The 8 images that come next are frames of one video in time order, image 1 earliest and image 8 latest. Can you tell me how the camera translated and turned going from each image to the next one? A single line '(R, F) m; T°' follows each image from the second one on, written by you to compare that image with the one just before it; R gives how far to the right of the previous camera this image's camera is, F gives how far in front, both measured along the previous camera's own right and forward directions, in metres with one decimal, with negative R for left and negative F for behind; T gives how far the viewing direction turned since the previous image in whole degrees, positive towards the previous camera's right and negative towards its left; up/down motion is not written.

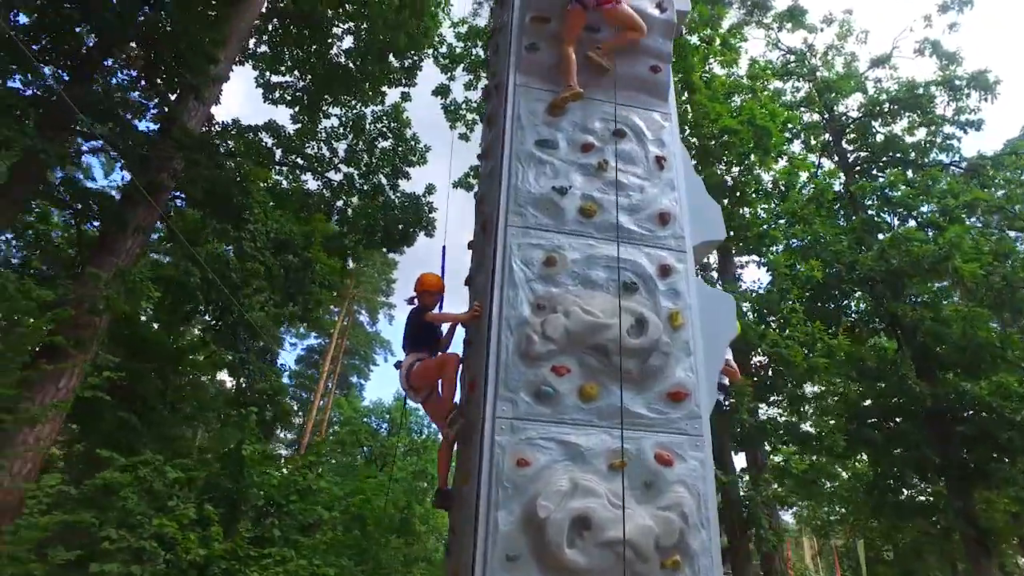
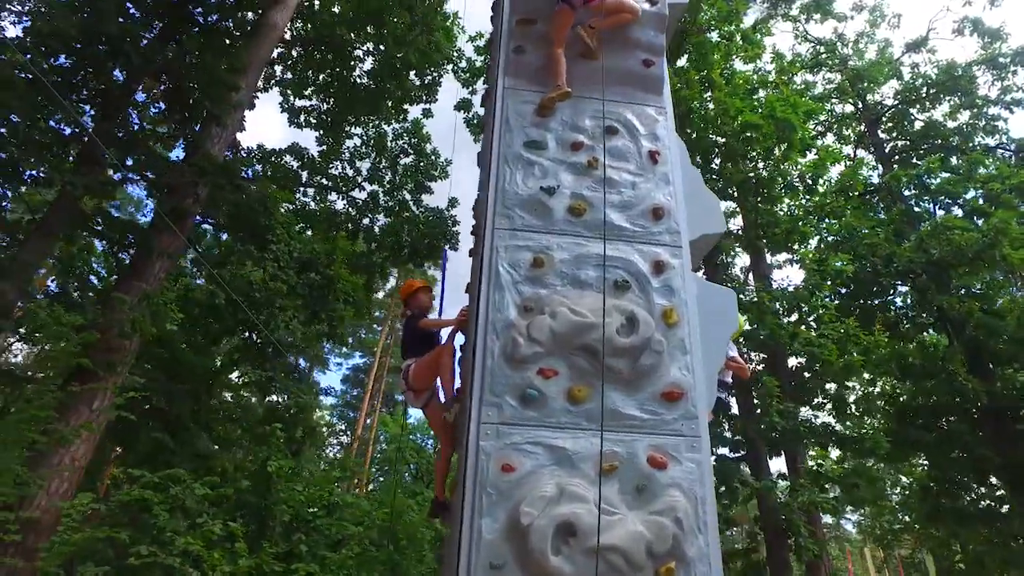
(+0.4, +0.1) m; -4°
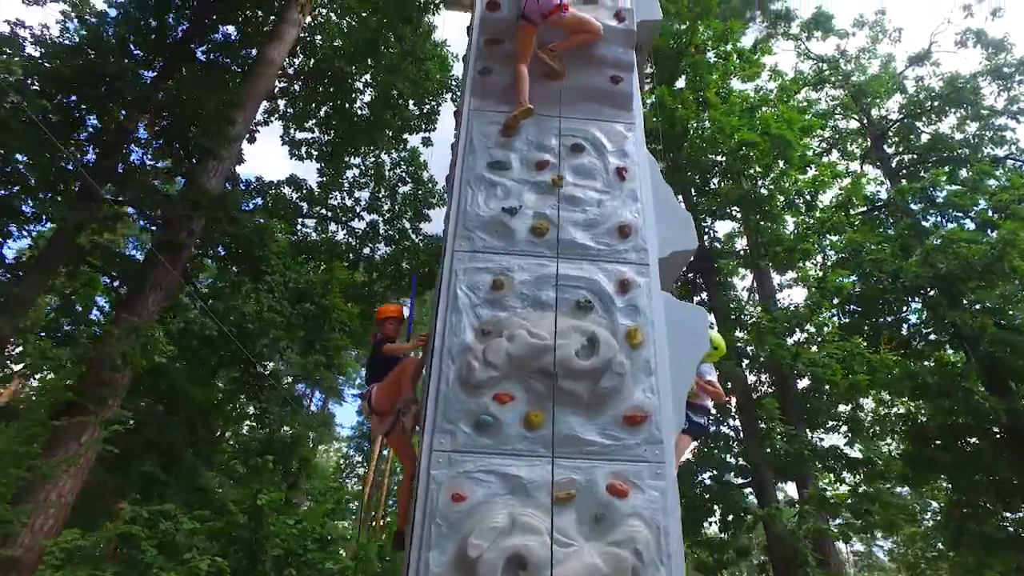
(+0.4, +0.1) m; -2°
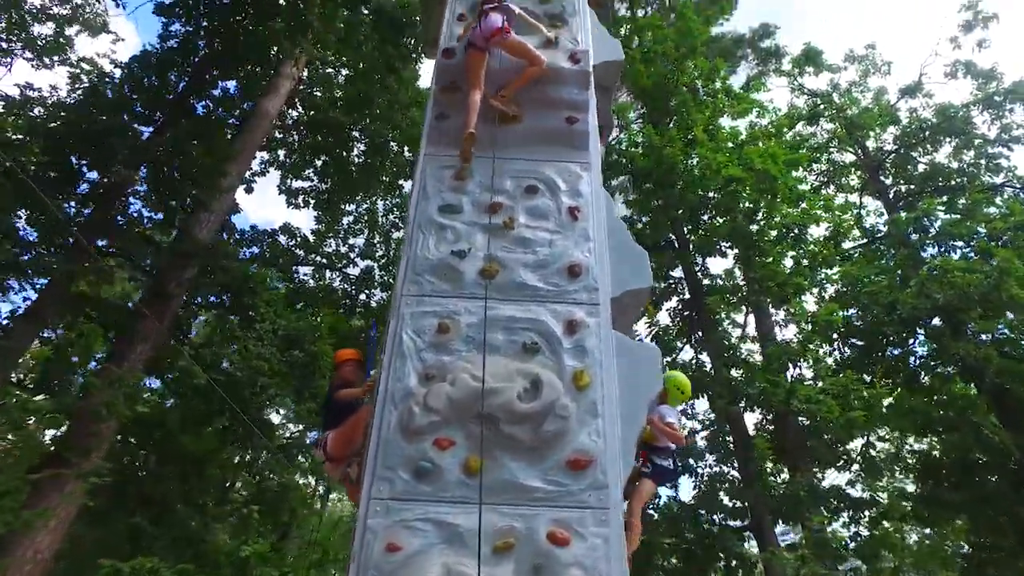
(+0.5, 0.0) m; -2°
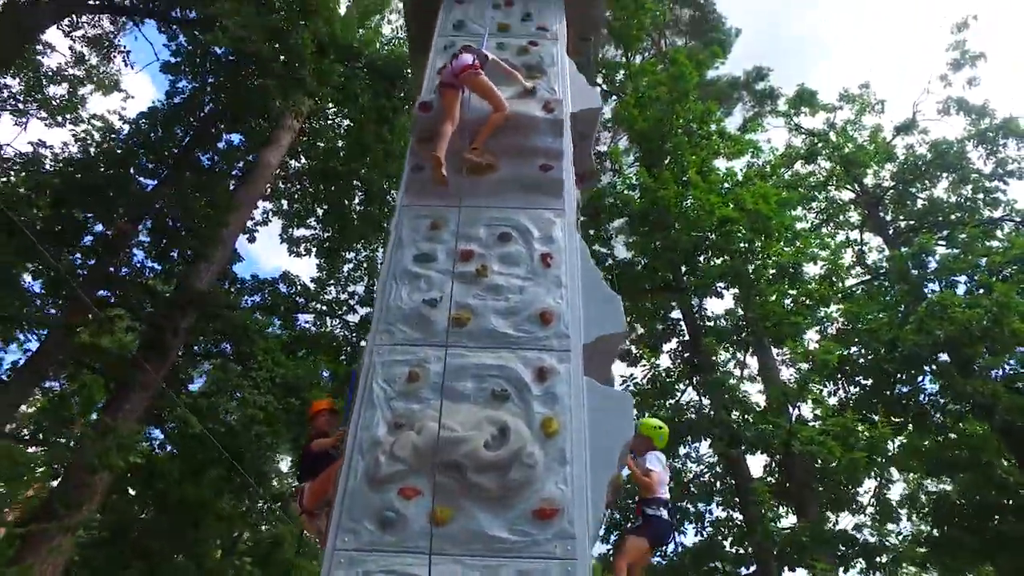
(+0.3, 0.0) m; -1°
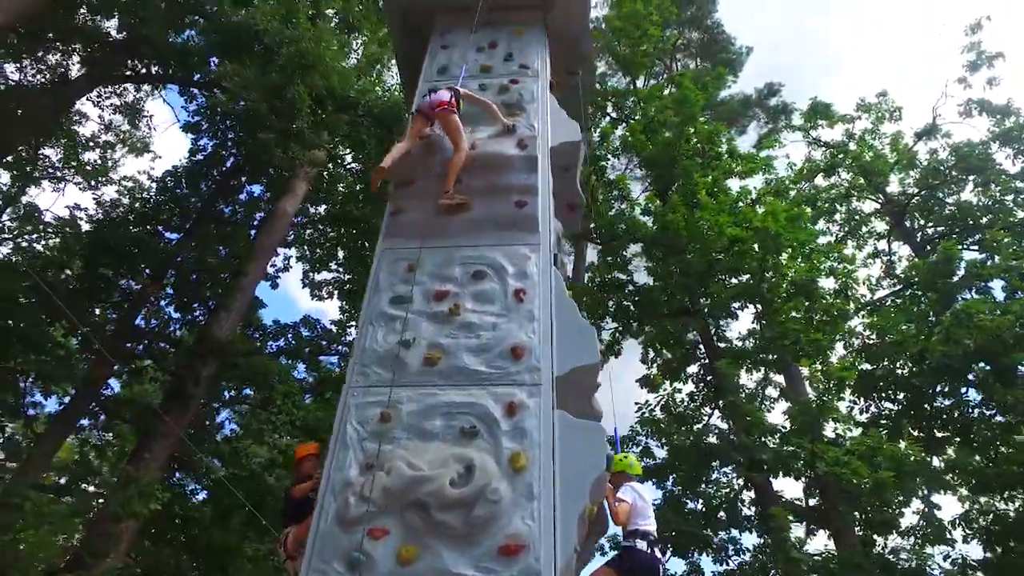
(+0.5, -0.1) m; -4°
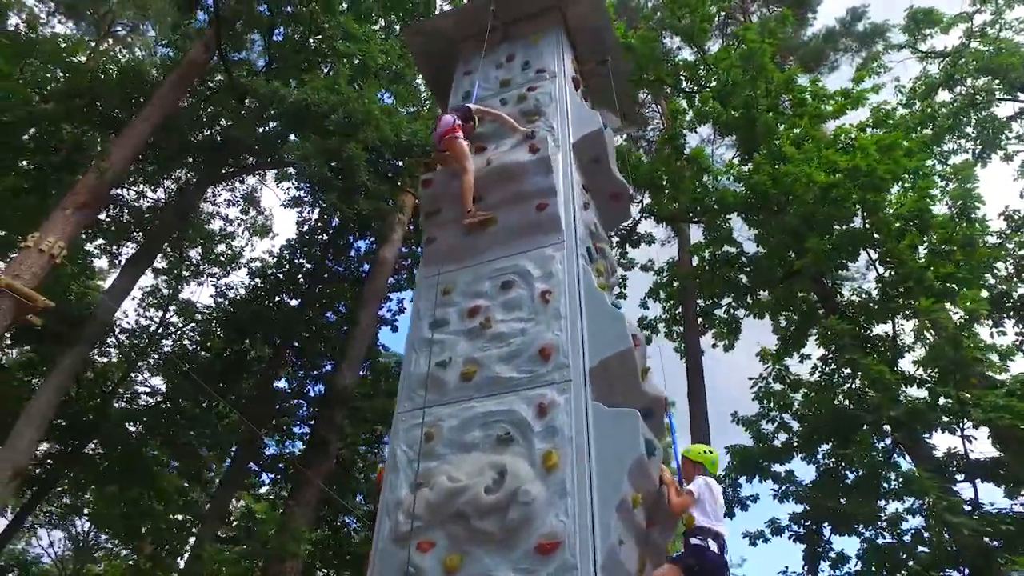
(+0.9, 0.0) m; -13°
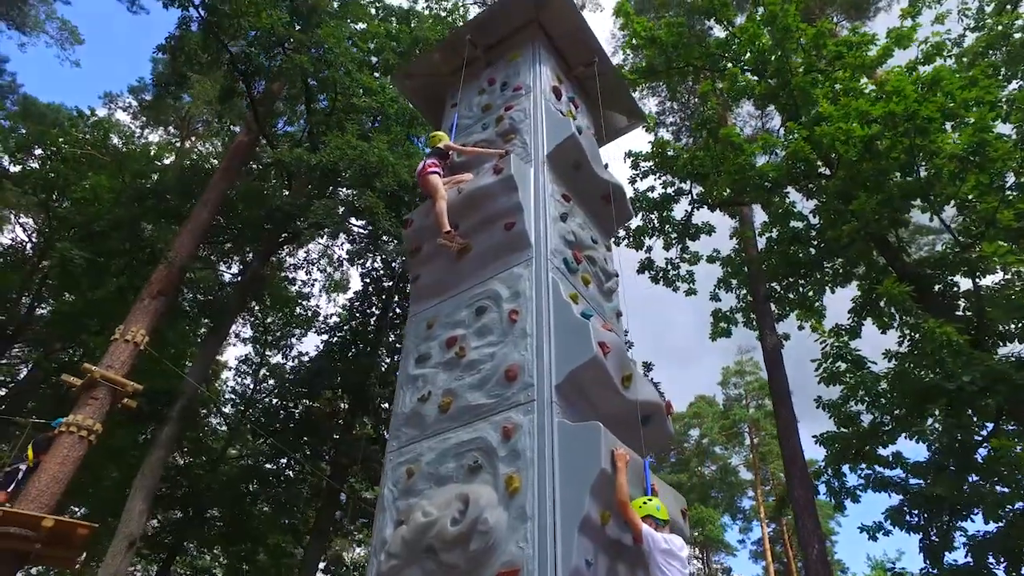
(+1.0, +0.1) m; -10°
